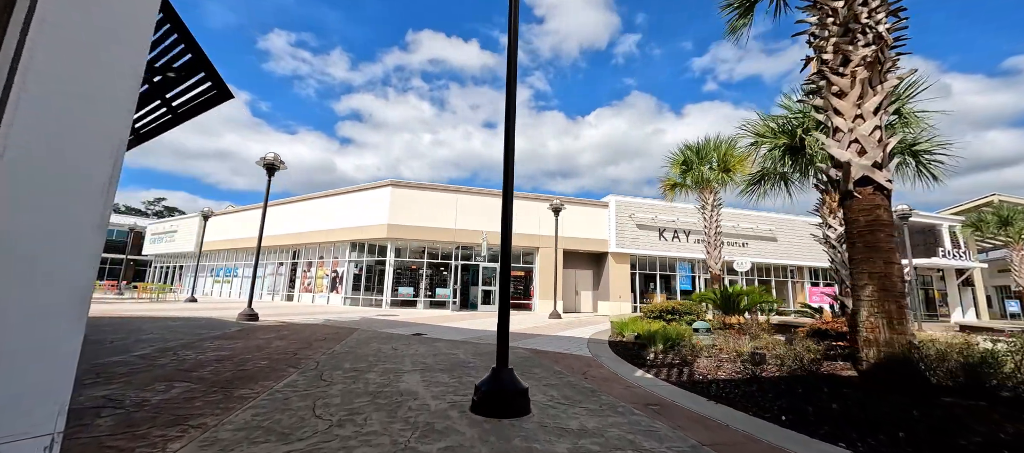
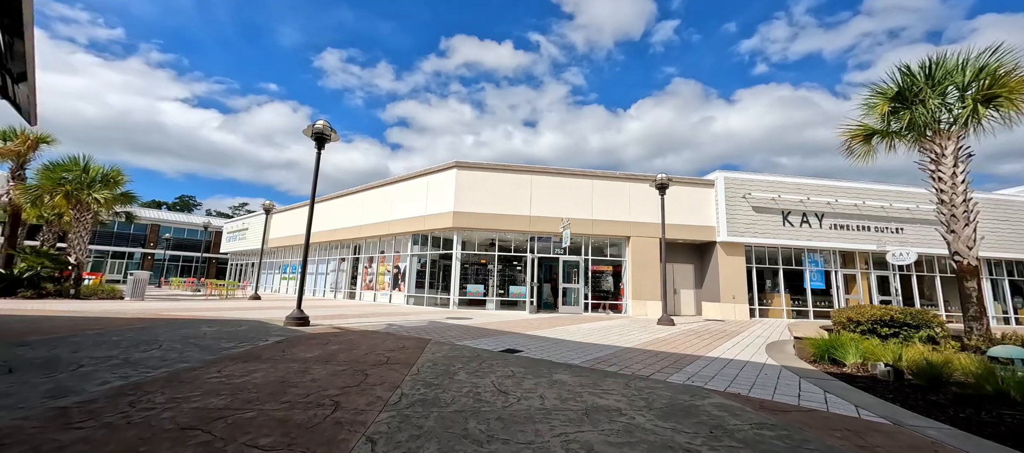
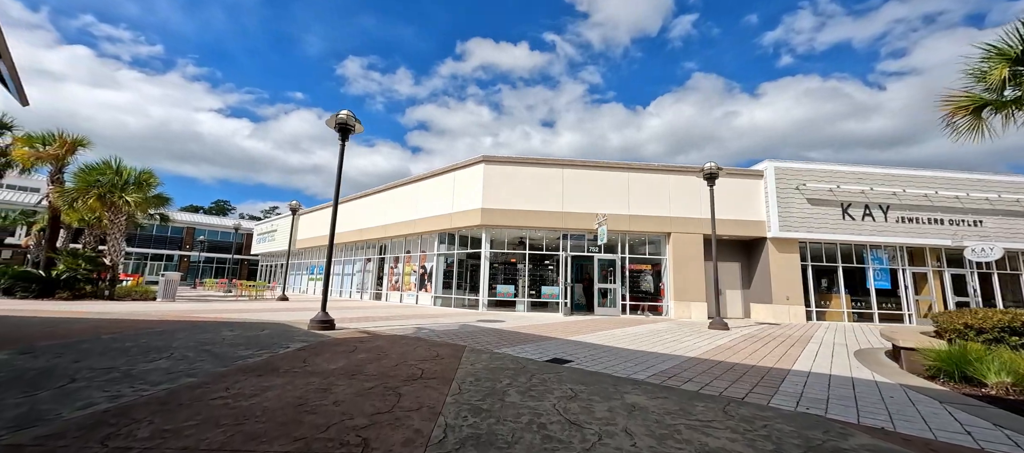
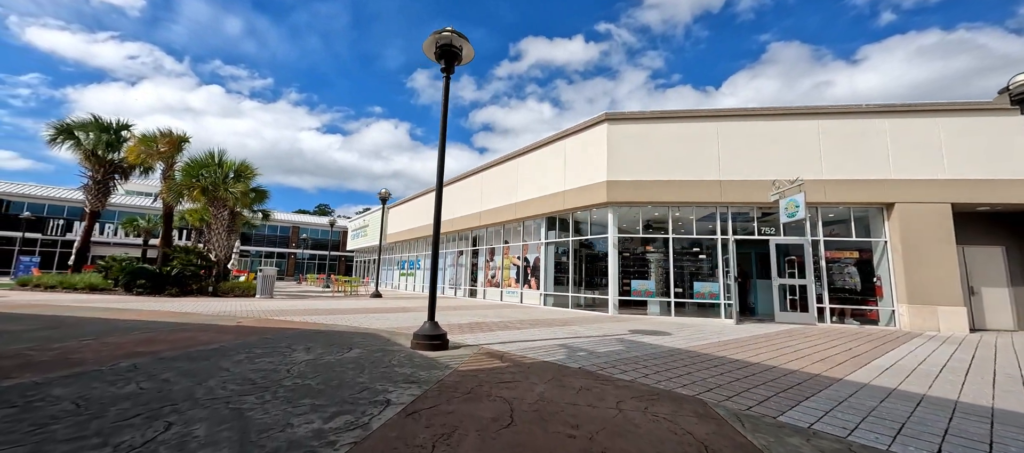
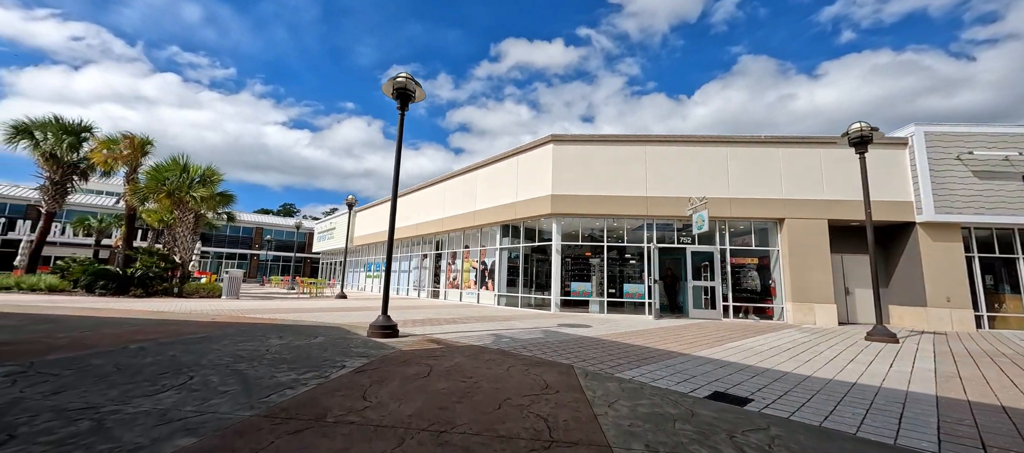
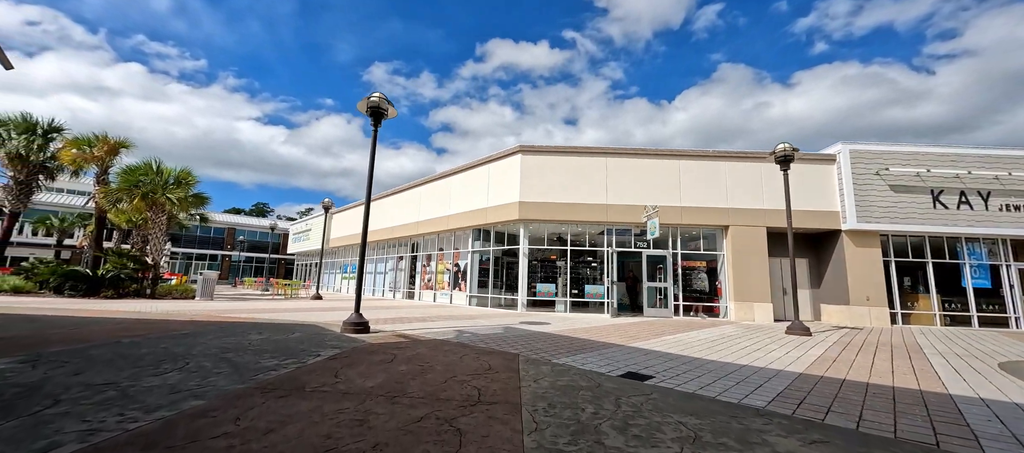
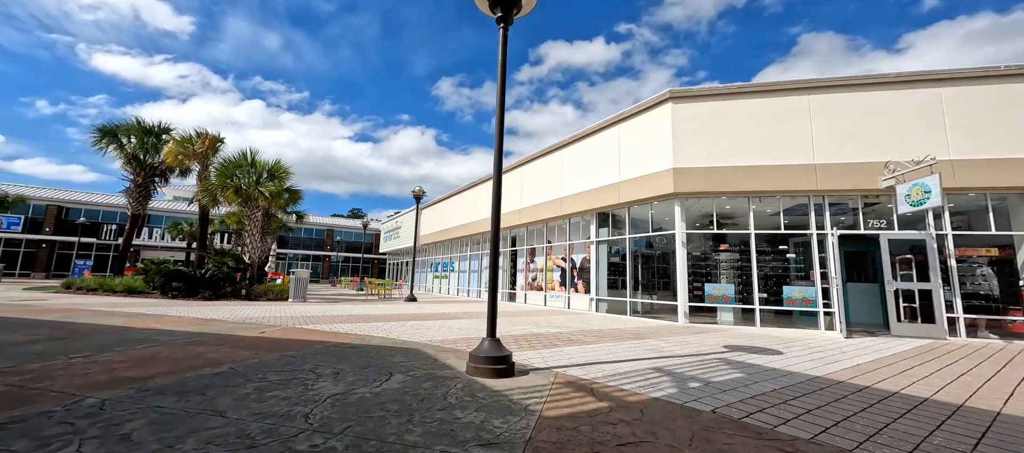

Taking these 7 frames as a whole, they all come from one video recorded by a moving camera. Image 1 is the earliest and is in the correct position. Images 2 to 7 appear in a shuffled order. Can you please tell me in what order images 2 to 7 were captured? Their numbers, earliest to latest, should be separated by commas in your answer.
2, 3, 6, 5, 4, 7
